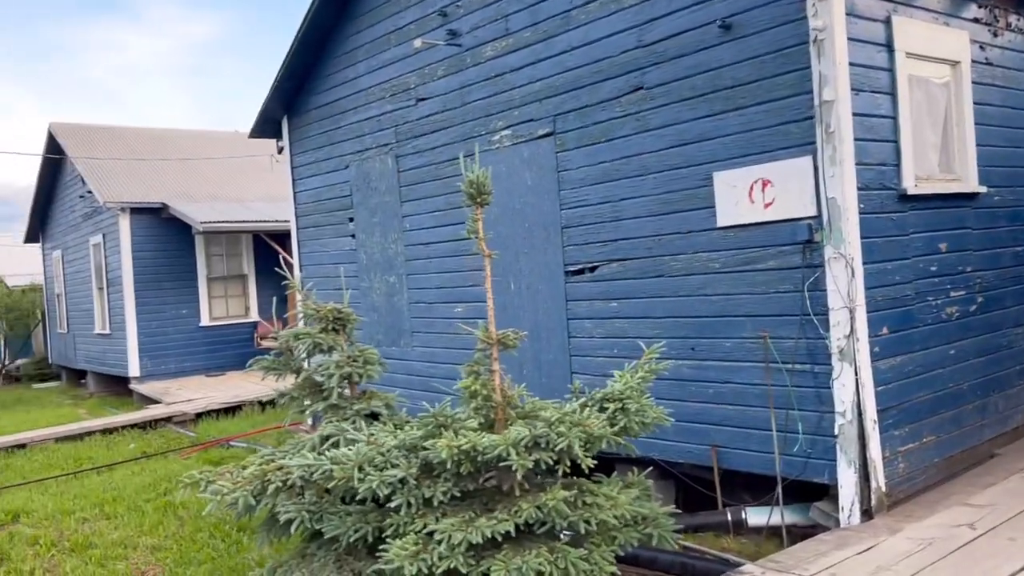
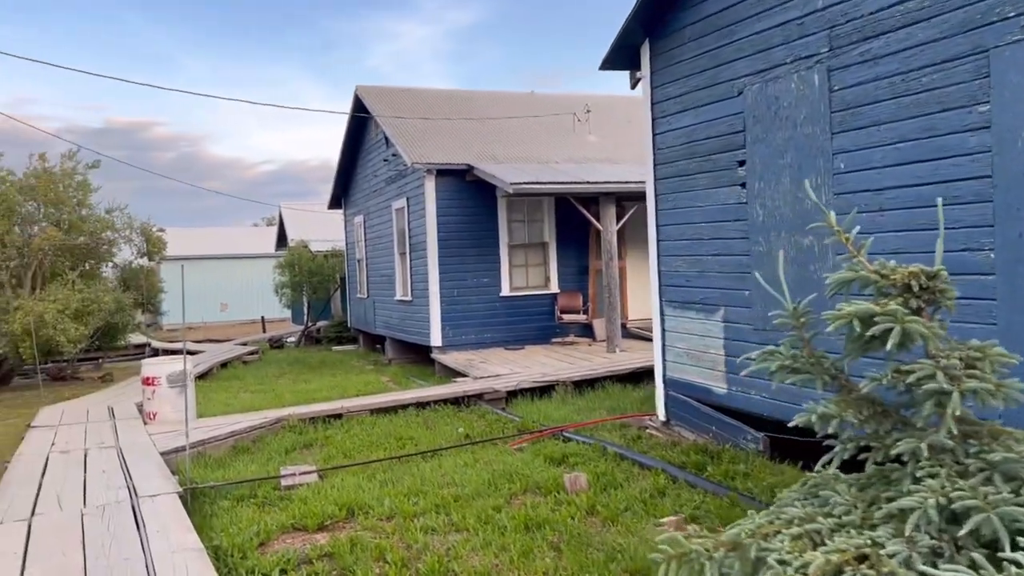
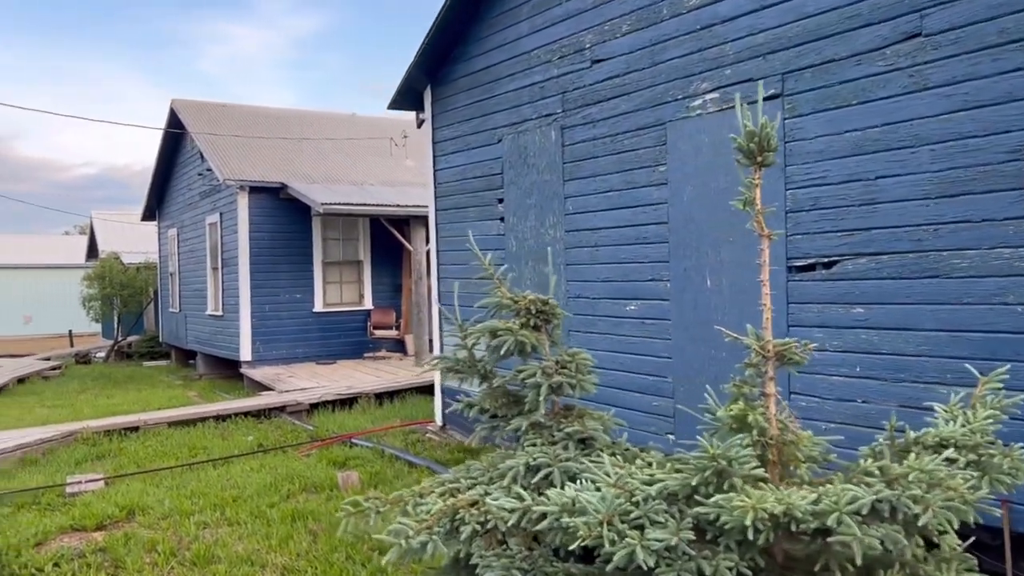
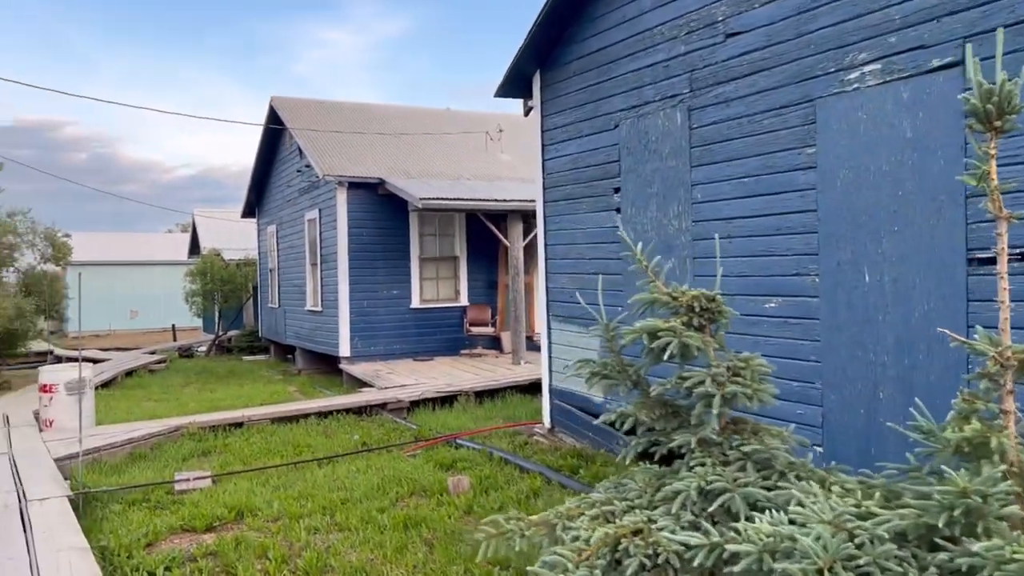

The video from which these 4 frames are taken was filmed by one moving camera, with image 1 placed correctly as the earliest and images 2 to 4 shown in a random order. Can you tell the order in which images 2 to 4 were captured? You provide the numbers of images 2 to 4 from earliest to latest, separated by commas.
3, 4, 2
